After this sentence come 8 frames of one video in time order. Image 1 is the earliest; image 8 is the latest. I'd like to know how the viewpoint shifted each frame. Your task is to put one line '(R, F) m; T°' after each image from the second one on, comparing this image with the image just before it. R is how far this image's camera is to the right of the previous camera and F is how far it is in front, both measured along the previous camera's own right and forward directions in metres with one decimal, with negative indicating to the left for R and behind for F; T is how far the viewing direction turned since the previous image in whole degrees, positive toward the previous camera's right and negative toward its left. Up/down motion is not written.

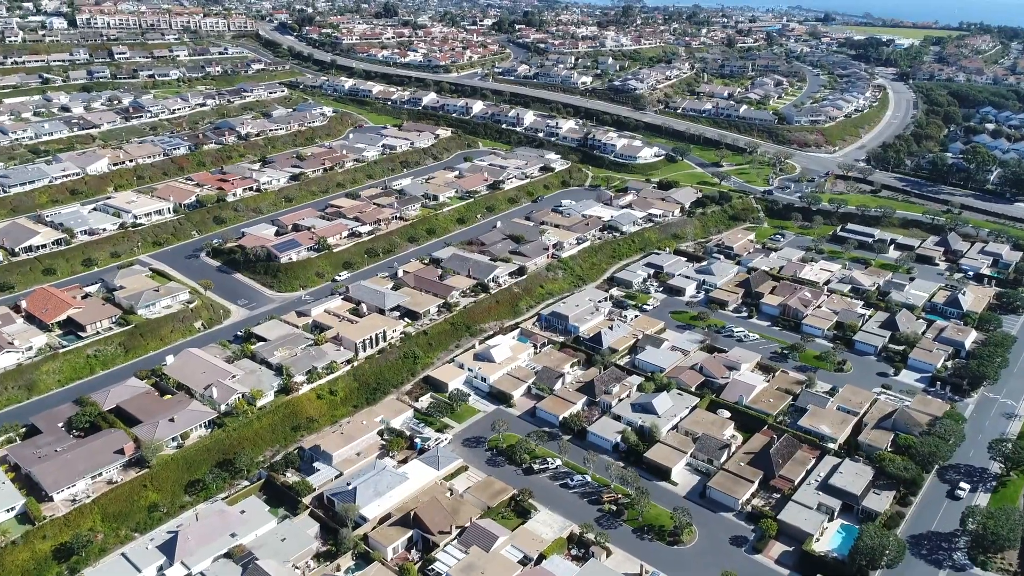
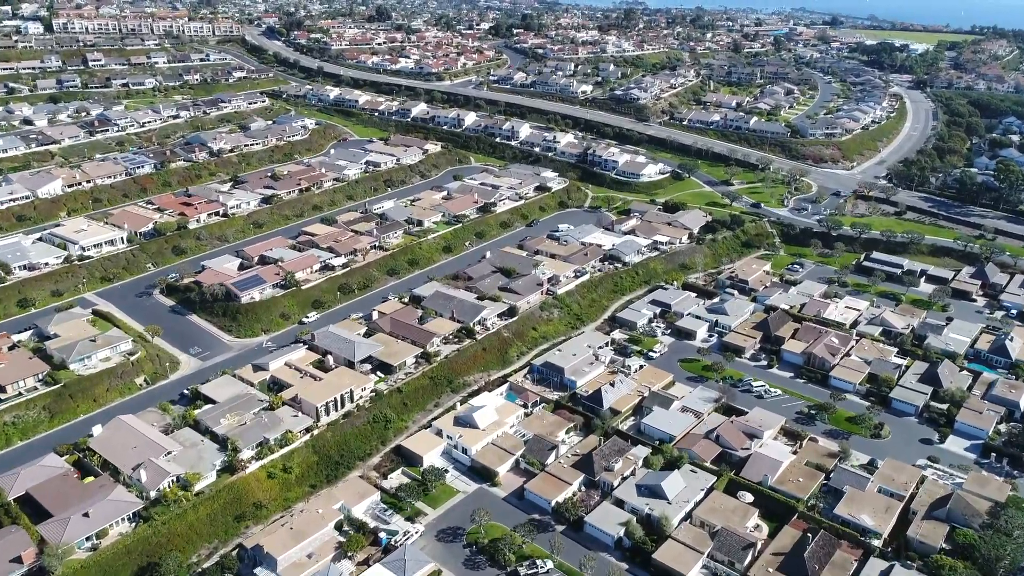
(+0.9, +6.7) m; 0°
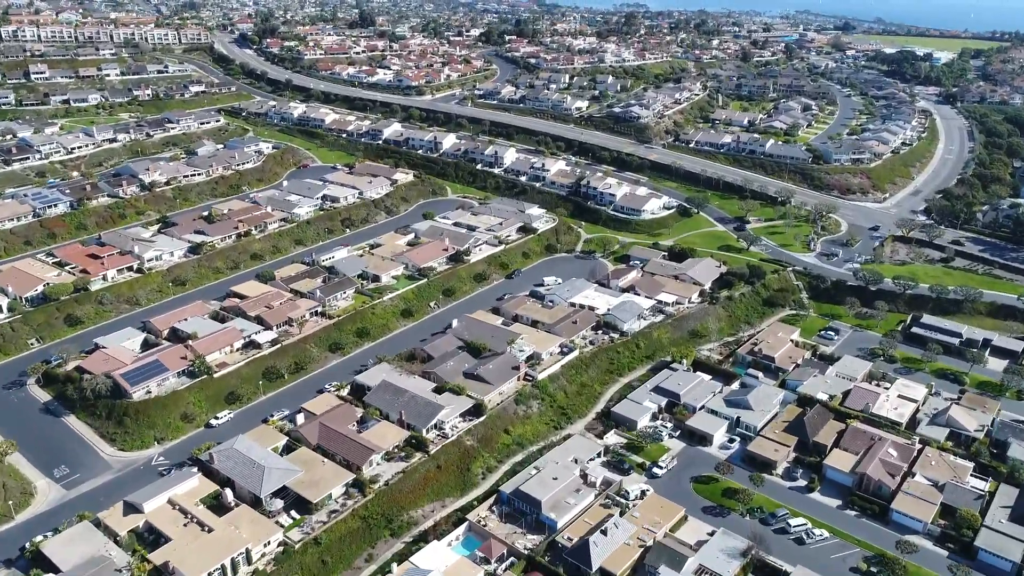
(+2.0, +11.7) m; 0°
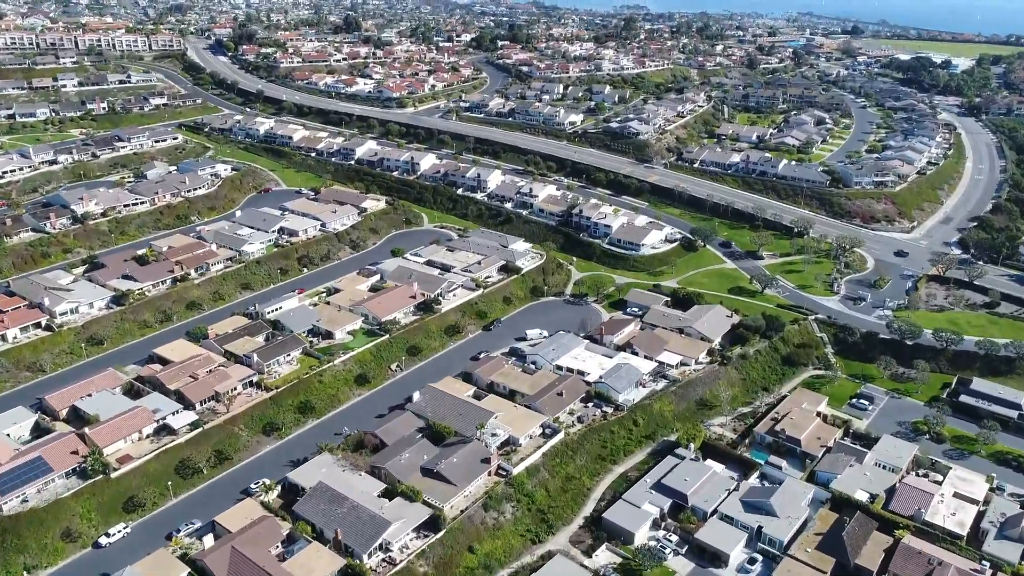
(+1.6, +8.5) m; 0°
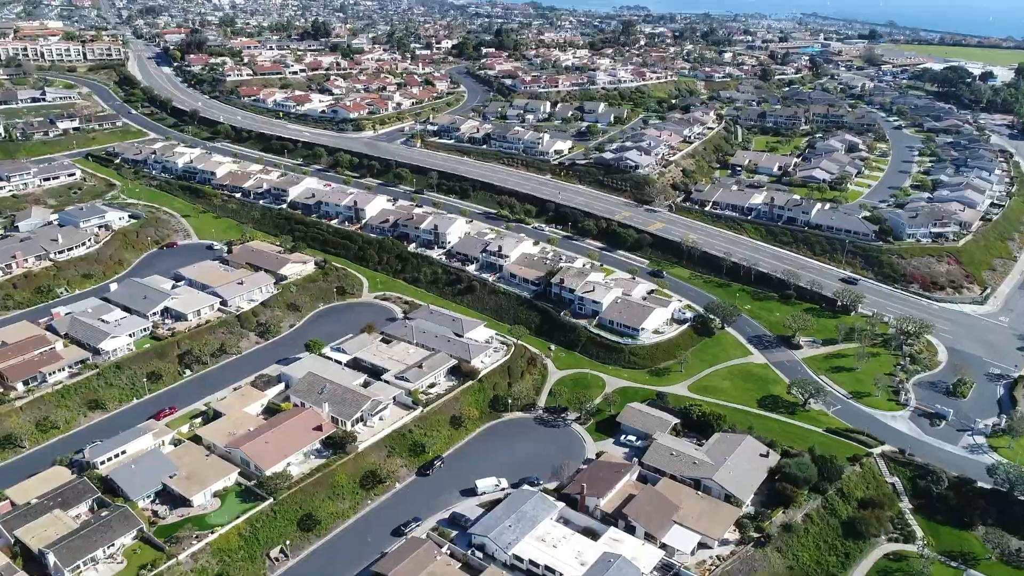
(+2.7, +15.5) m; 0°
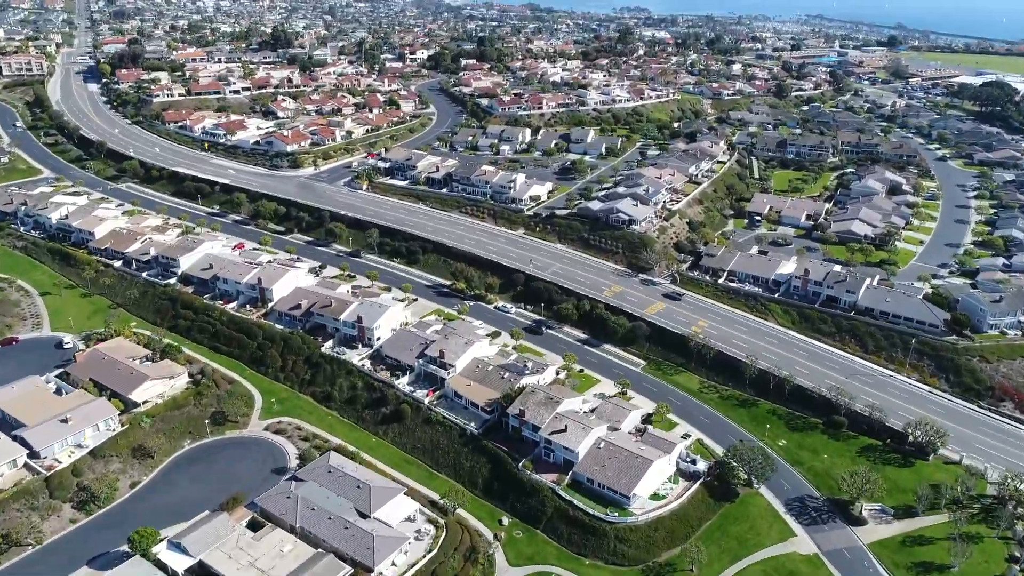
(+3.0, +15.3) m; 0°
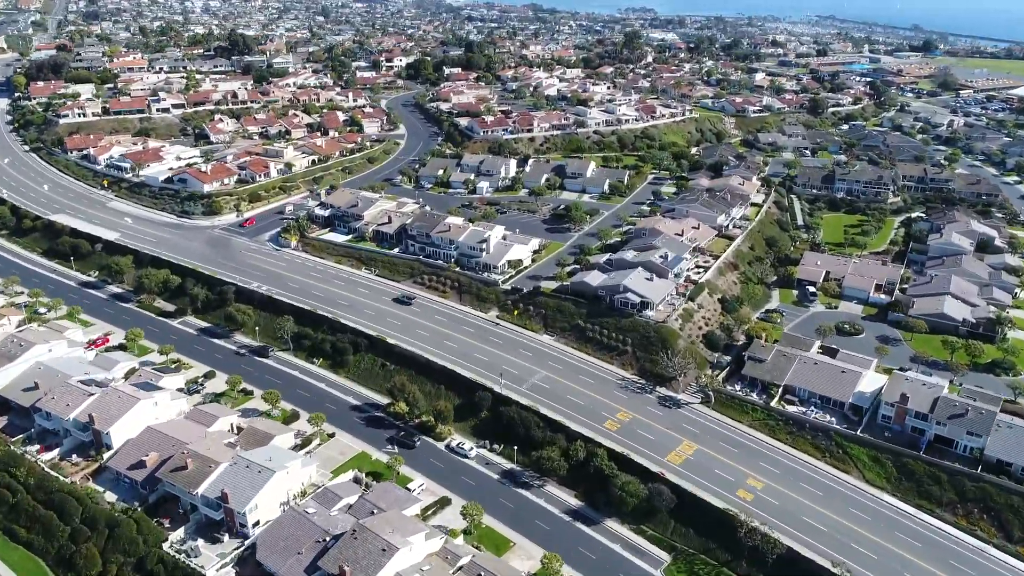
(+2.0, +16.2) m; 0°
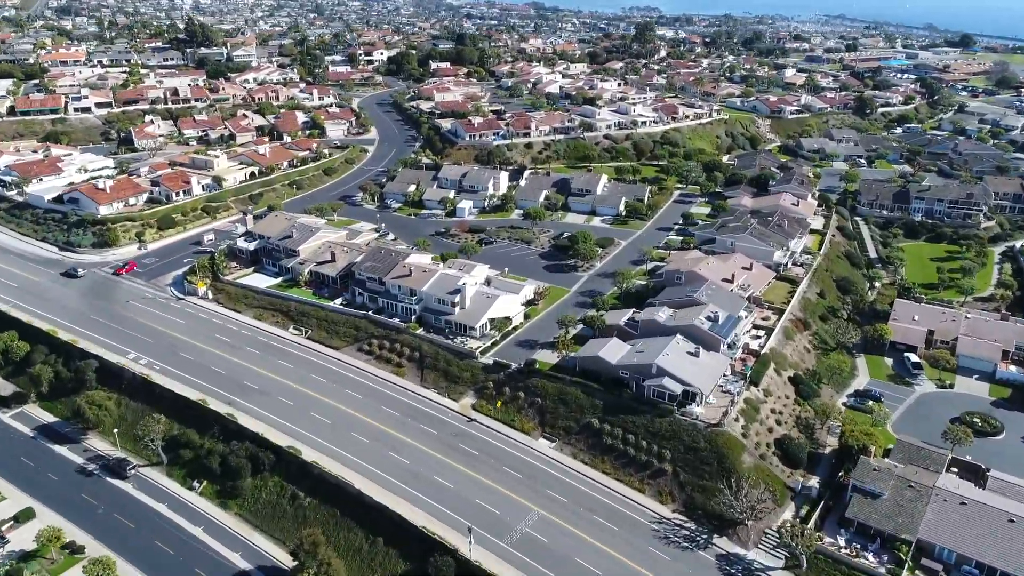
(+0.8, +13.8) m; 0°
